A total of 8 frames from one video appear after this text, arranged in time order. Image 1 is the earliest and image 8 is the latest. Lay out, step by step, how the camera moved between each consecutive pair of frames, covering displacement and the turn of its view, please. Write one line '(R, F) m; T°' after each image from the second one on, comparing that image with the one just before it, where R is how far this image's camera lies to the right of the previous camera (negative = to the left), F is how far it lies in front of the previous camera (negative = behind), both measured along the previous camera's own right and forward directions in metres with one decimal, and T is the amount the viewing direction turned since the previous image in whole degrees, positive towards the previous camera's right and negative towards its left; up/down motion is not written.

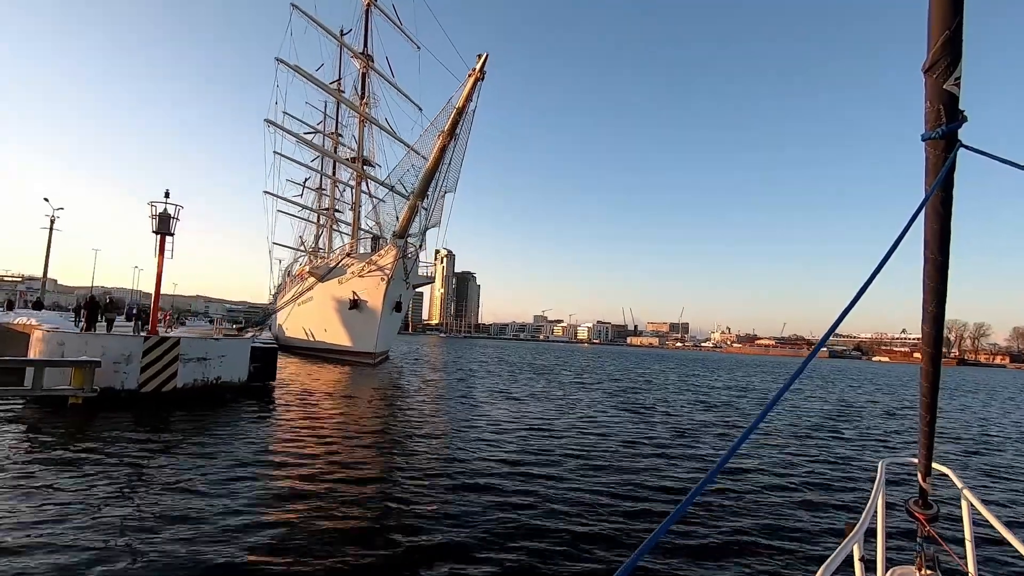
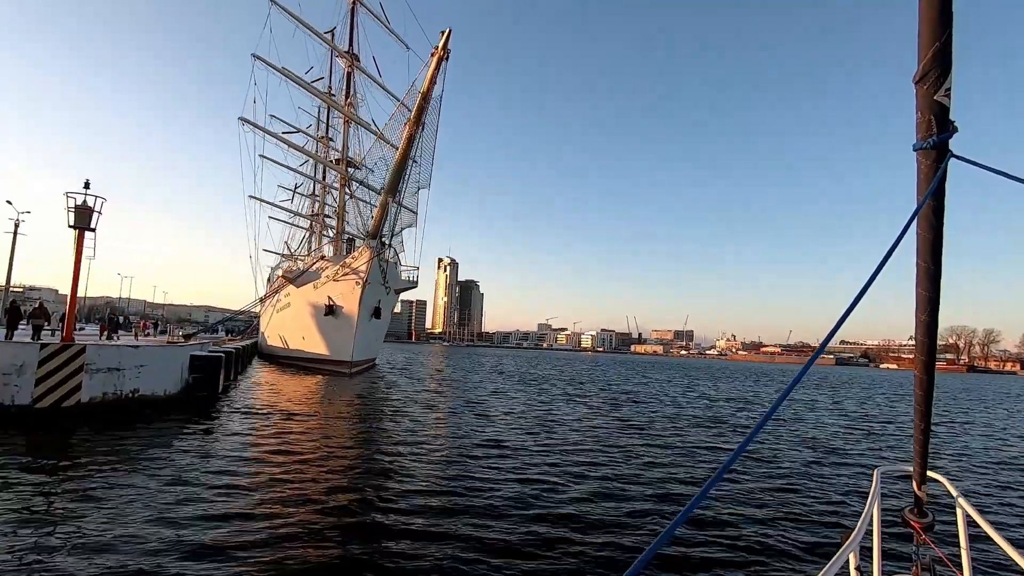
(+0.8, +0.8) m; -1°
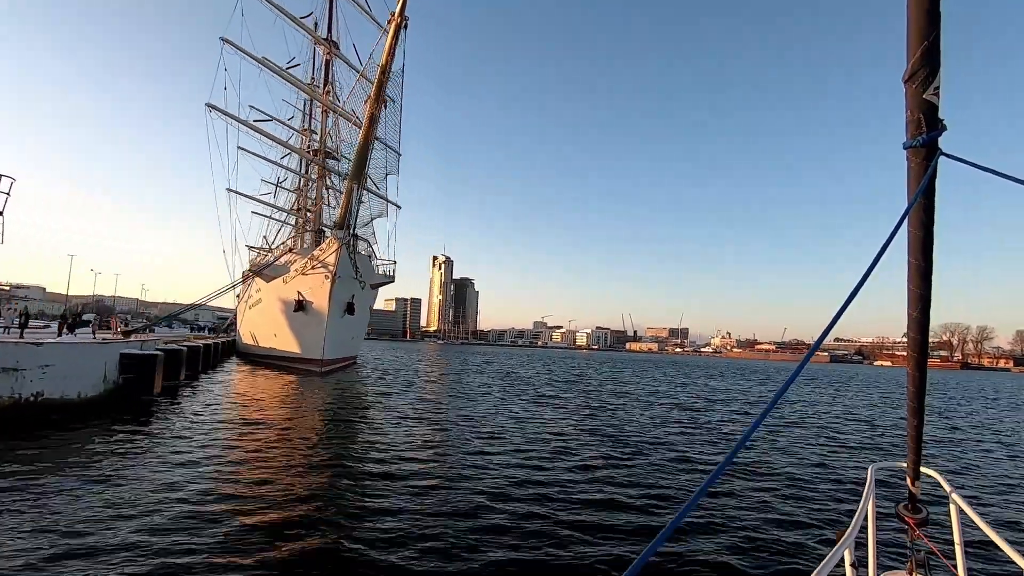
(+0.6, +0.7) m; 0°
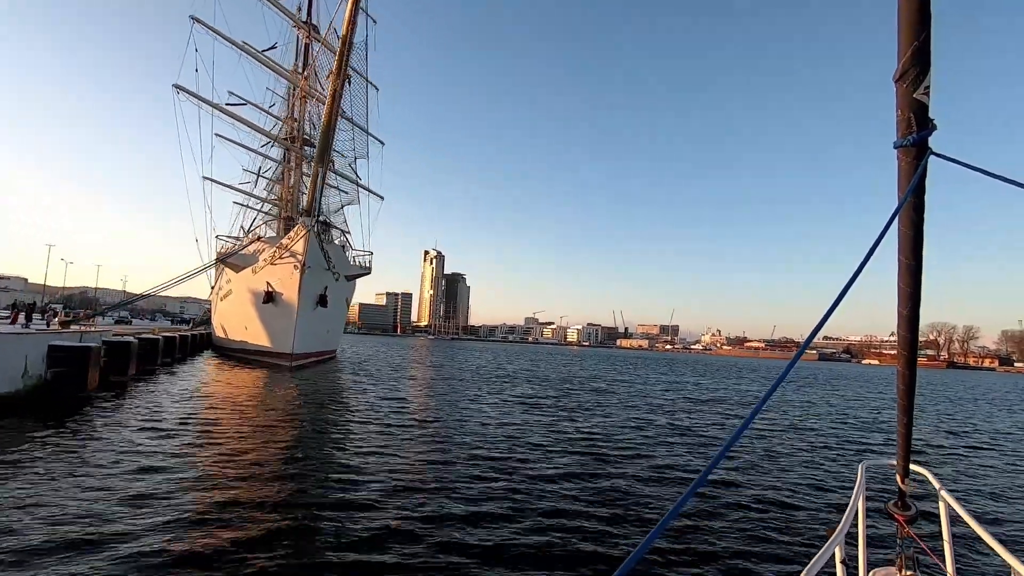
(+0.4, +0.6) m; +1°
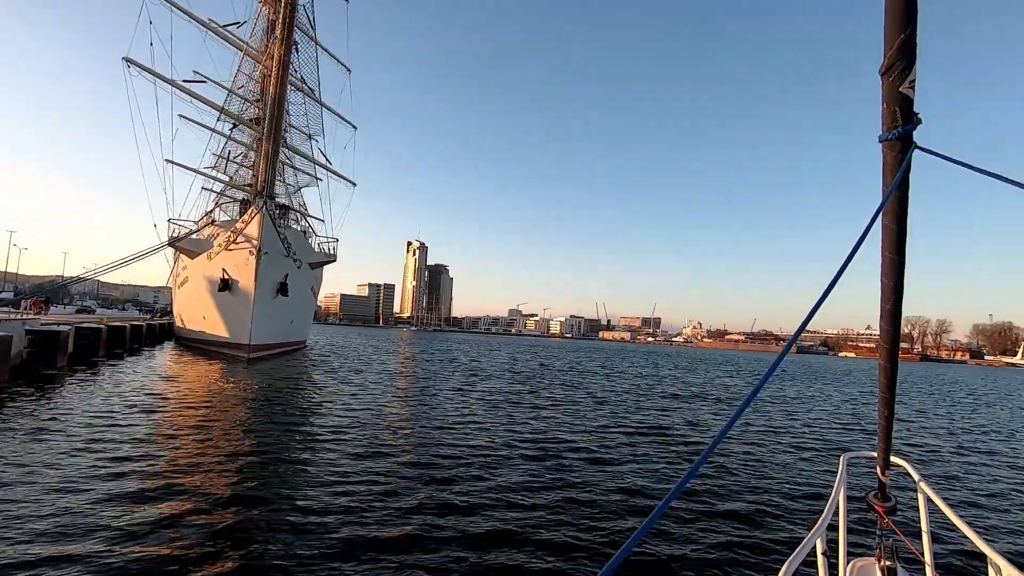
(+0.4, +0.7) m; +2°
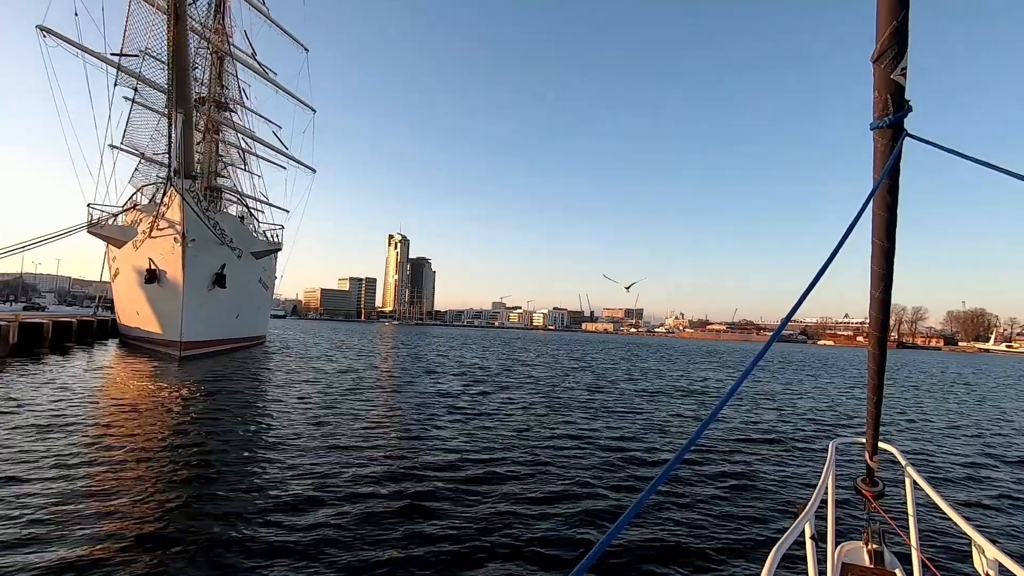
(+0.7, +1.3) m; +2°
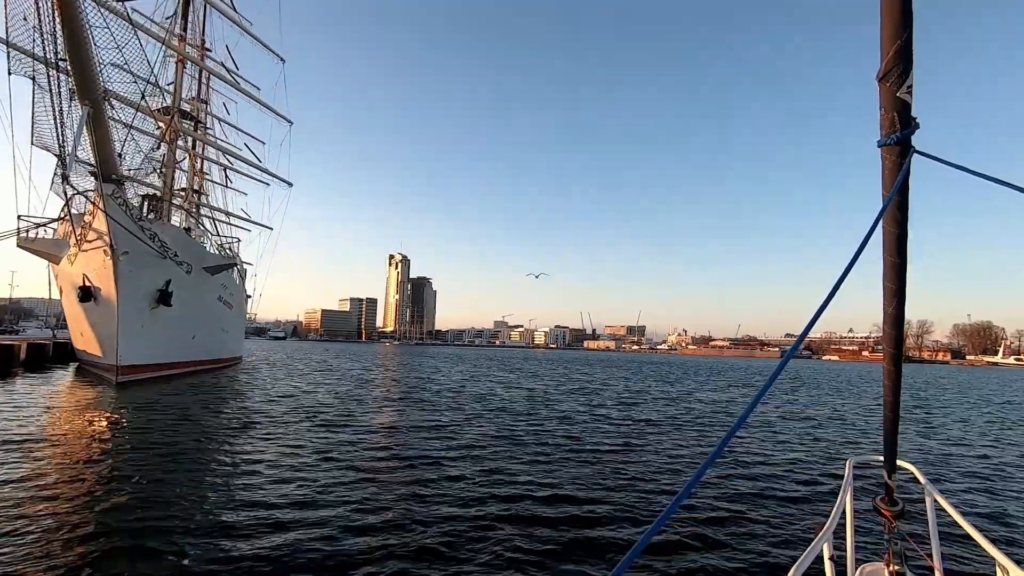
(+0.8, +1.3) m; 0°
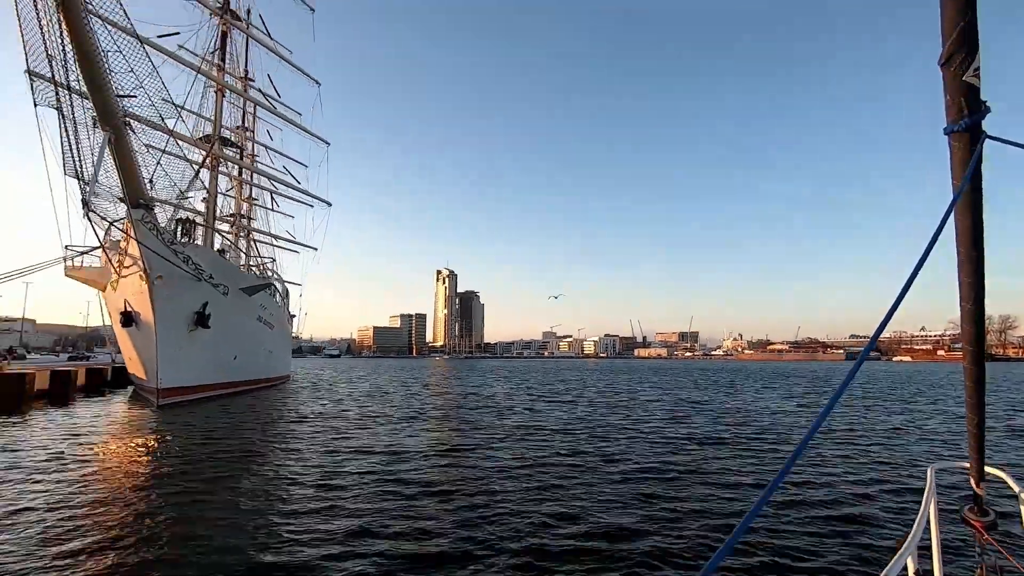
(+0.4, +0.6) m; -5°
